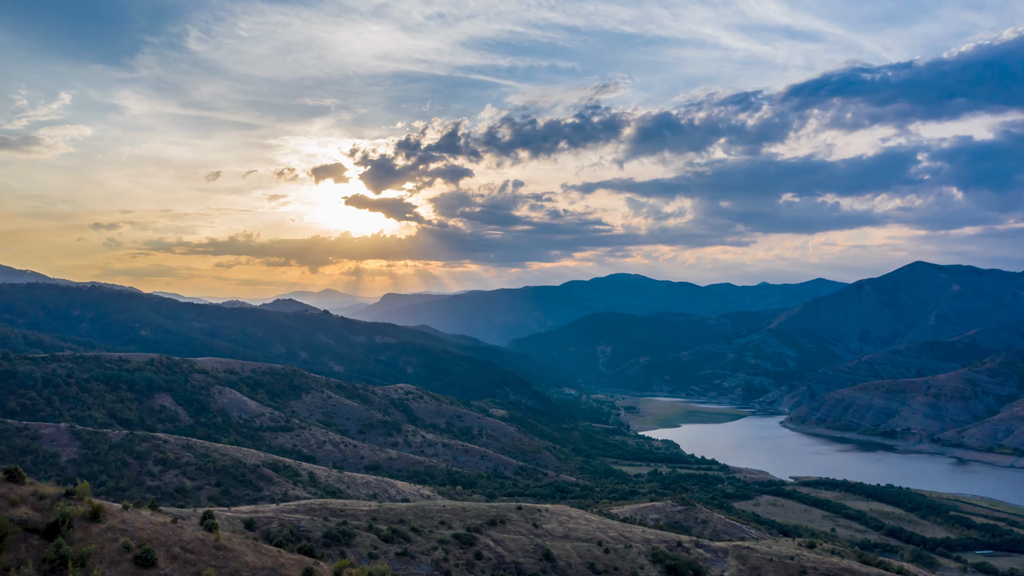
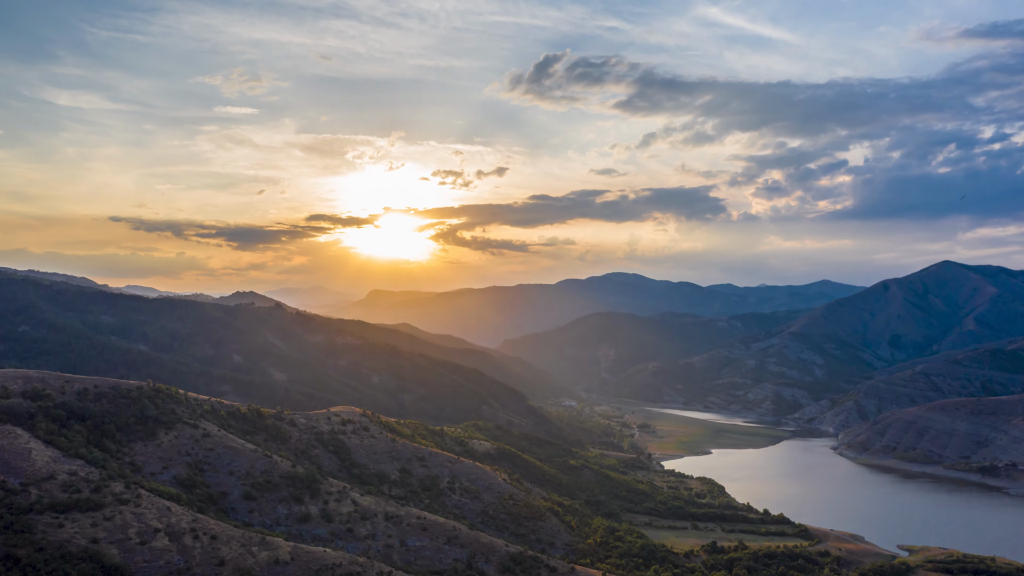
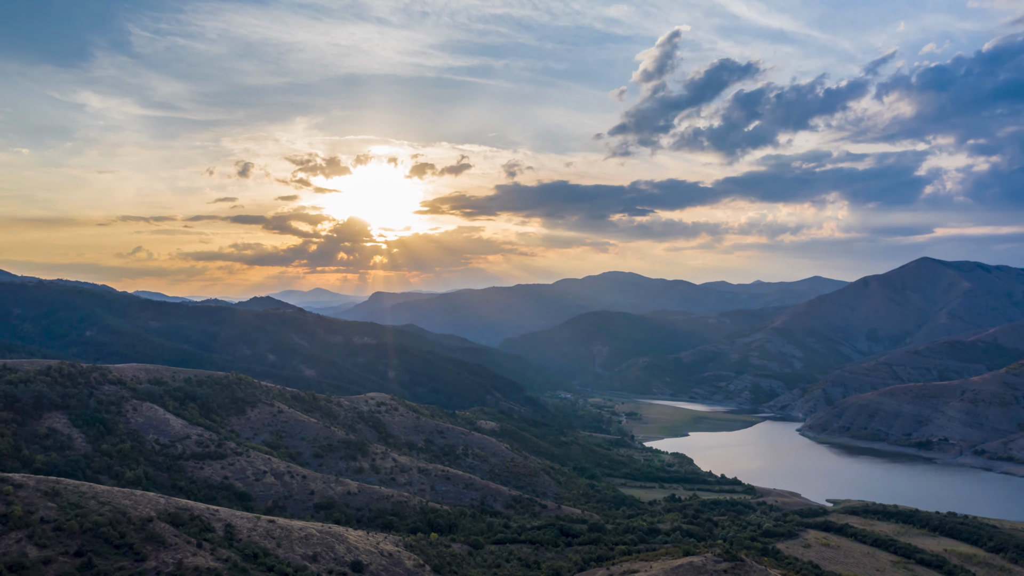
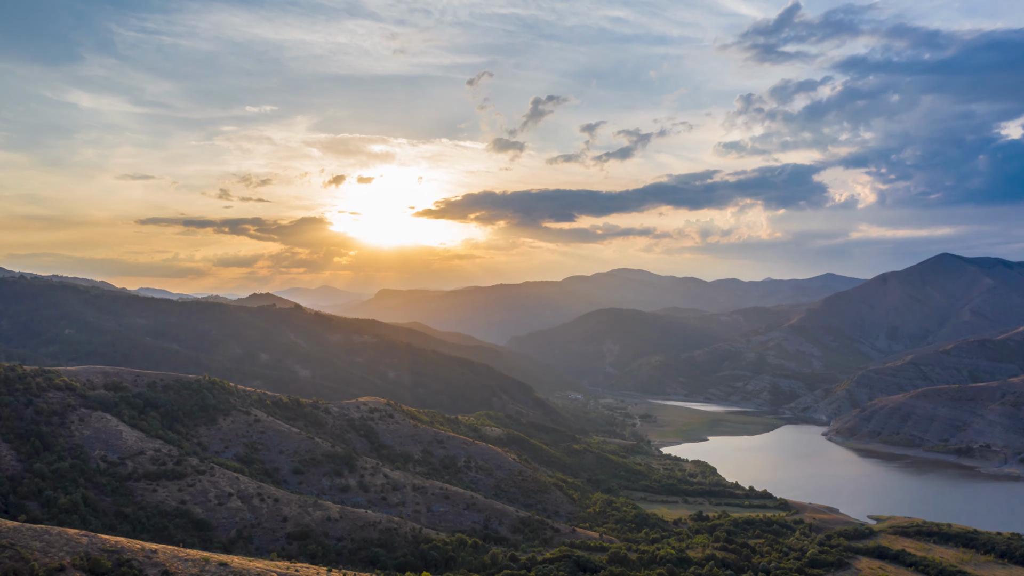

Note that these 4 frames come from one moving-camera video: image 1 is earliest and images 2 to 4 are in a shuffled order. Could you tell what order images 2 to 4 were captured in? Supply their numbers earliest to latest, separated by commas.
3, 4, 2
